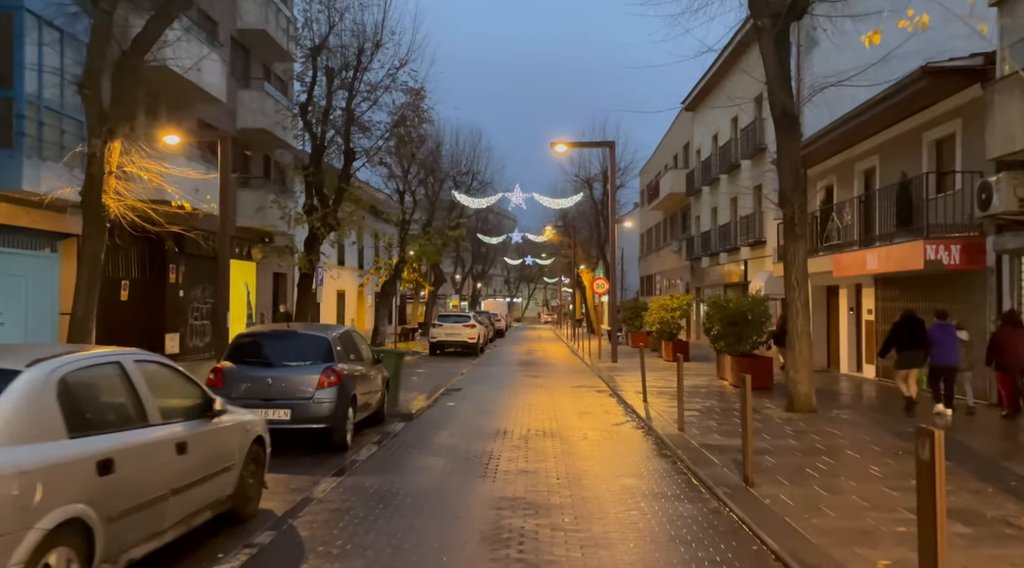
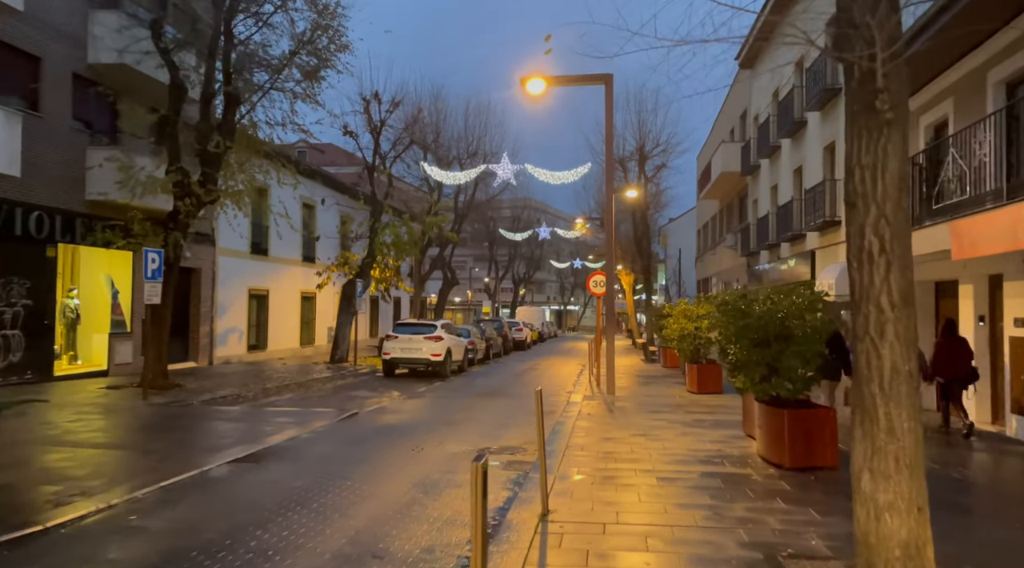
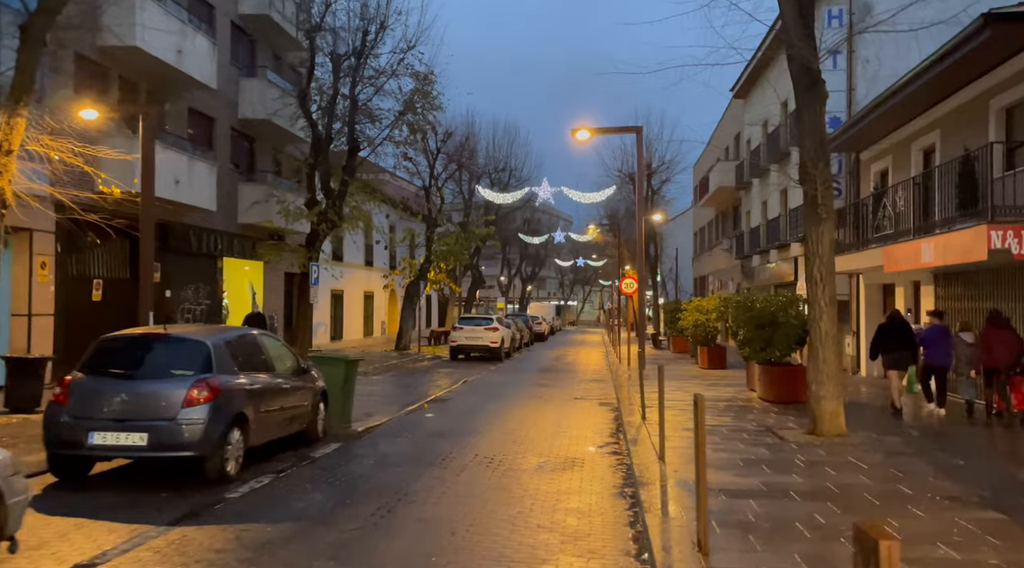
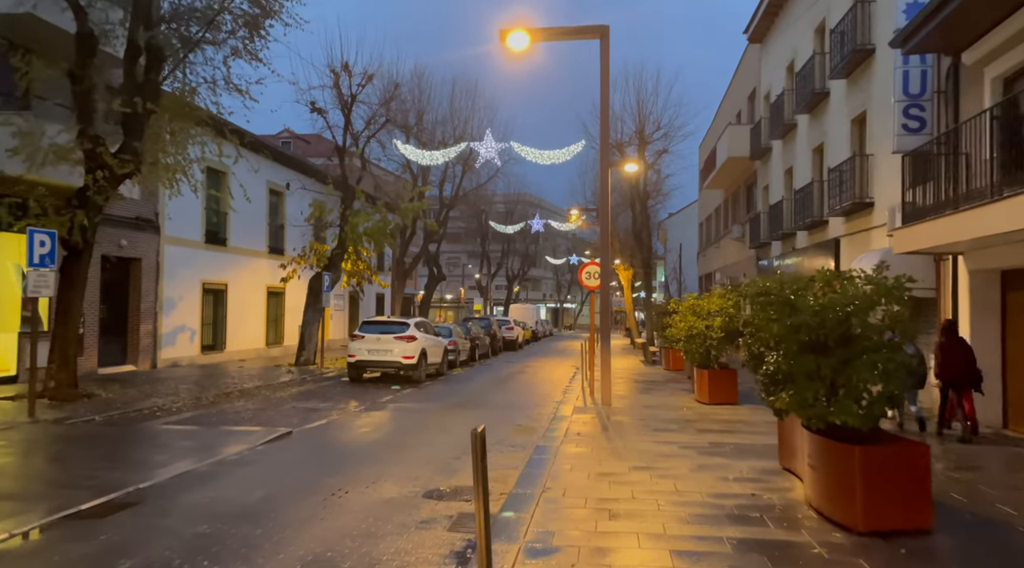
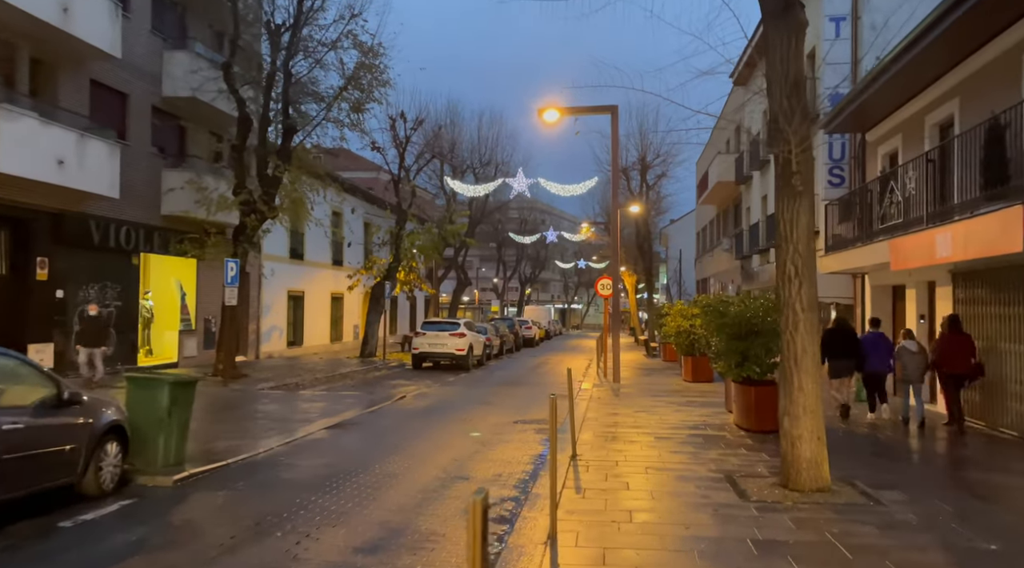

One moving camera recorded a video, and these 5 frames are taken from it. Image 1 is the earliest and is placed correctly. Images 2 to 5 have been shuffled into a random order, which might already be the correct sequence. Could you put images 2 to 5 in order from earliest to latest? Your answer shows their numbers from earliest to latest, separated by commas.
3, 5, 2, 4
